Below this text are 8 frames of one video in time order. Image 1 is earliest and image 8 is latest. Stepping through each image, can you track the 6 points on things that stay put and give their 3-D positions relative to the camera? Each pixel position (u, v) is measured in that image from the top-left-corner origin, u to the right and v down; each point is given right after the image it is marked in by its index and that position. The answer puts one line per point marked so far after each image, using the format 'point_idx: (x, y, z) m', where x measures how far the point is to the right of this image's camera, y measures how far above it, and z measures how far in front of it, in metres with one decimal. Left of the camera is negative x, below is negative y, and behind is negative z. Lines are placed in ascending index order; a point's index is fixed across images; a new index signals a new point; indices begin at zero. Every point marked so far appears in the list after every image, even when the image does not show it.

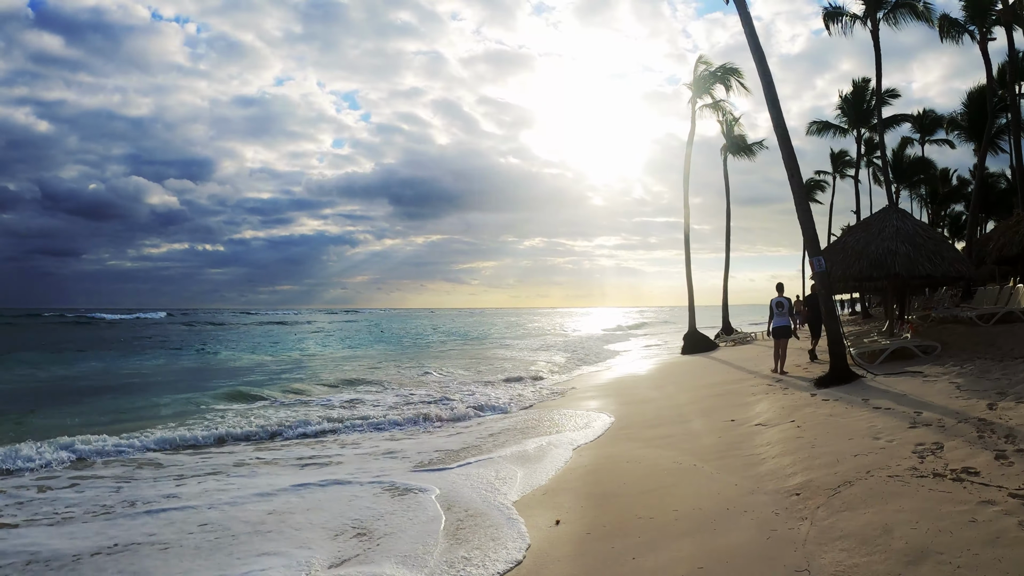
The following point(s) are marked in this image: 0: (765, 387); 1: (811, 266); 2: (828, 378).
0: (+4.7, -1.8, +9.7) m
1: (+5.4, +0.4, +9.3) m
2: (+5.5, -1.6, +9.1) m
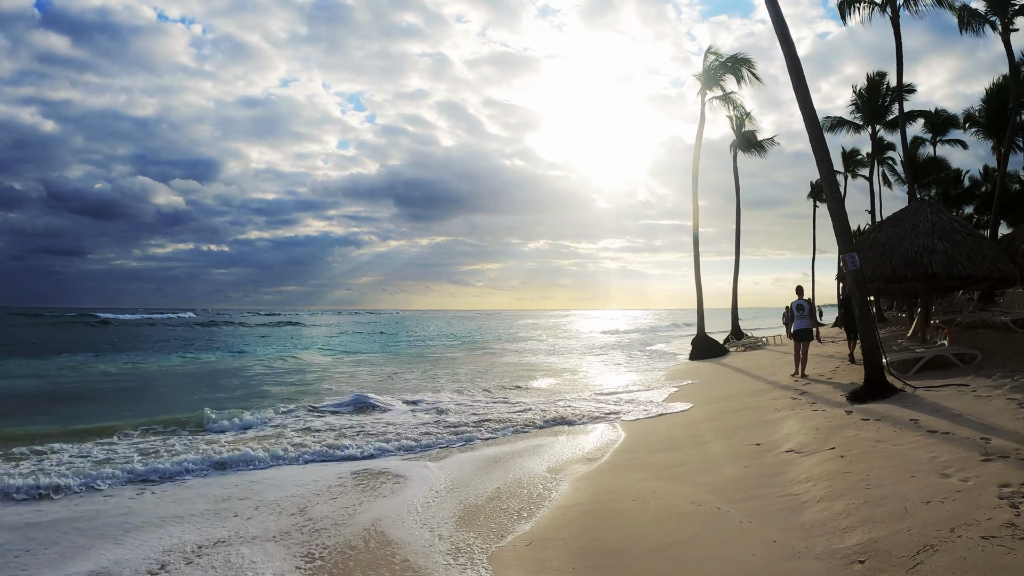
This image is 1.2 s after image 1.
0: (+4.5, -1.8, +8.5) m
1: (+5.2, +0.4, +8.2) m
2: (+5.3, -1.6, +7.9) m
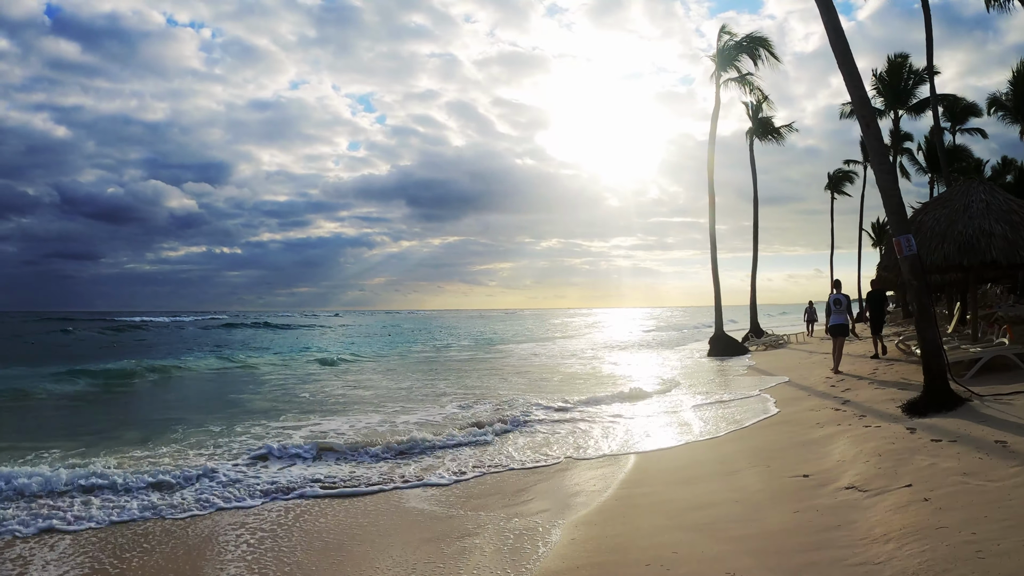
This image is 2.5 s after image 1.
0: (+4.3, -1.7, +7.1) m
1: (+5.0, +0.5, +6.8) m
2: (+5.2, -1.5, +6.6) m
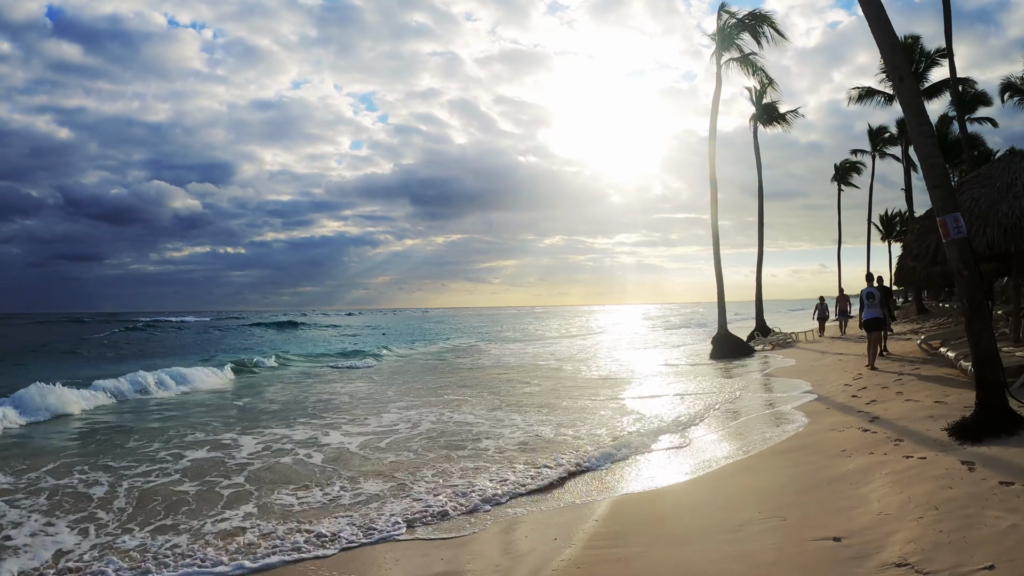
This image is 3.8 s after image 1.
0: (+3.8, -1.6, +5.8) m
1: (+4.5, +0.6, +5.5) m
2: (+4.7, -1.4, +5.3) m
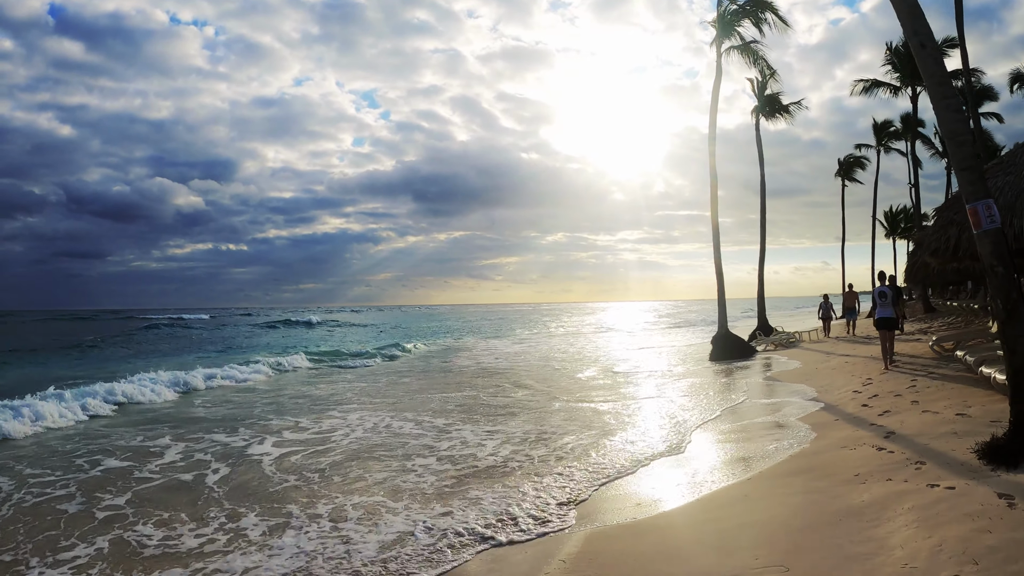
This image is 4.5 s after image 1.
0: (+3.5, -1.6, +5.1) m
1: (+4.2, +0.6, +4.7) m
2: (+4.3, -1.4, +4.5) m
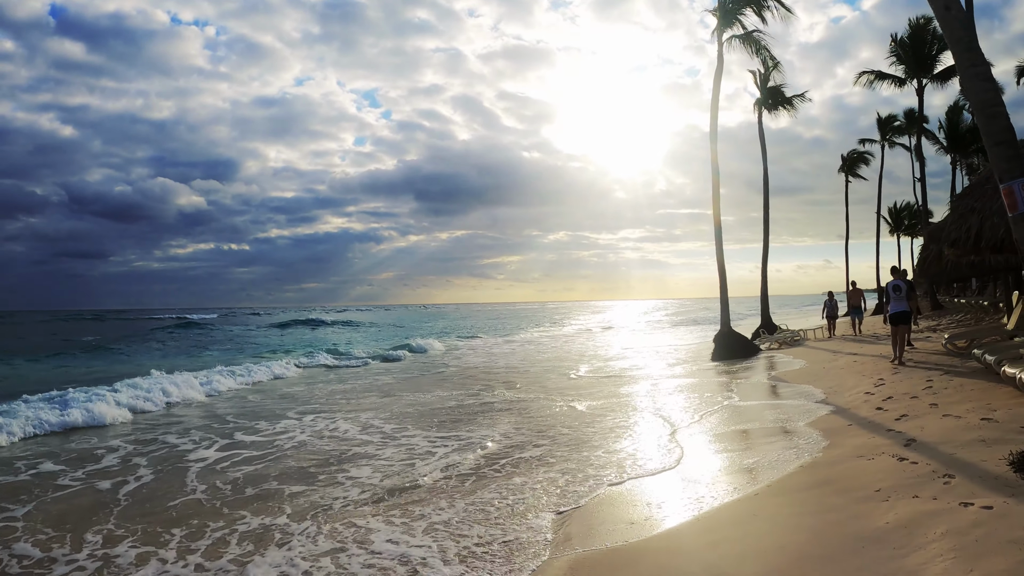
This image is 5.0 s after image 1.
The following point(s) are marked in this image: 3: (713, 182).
0: (+3.3, -1.6, +4.6) m
1: (+4.0, +0.7, +4.2) m
2: (+4.1, -1.3, +4.0) m
3: (+7.3, +3.8, +19.0) m
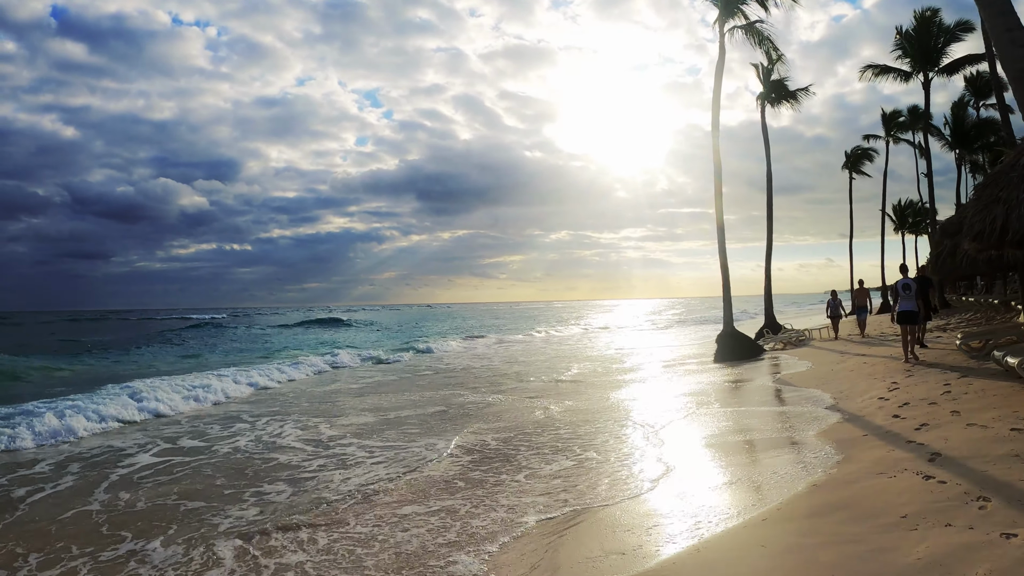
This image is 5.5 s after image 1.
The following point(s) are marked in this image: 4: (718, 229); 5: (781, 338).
0: (+3.2, -1.6, +4.1) m
1: (+3.8, +0.7, +3.7) m
2: (+4.0, -1.3, +3.5) m
3: (+7.2, +3.9, +18.4) m
4: (+6.8, +2.0, +17.2) m
5: (+8.7, -1.6, +16.9) m
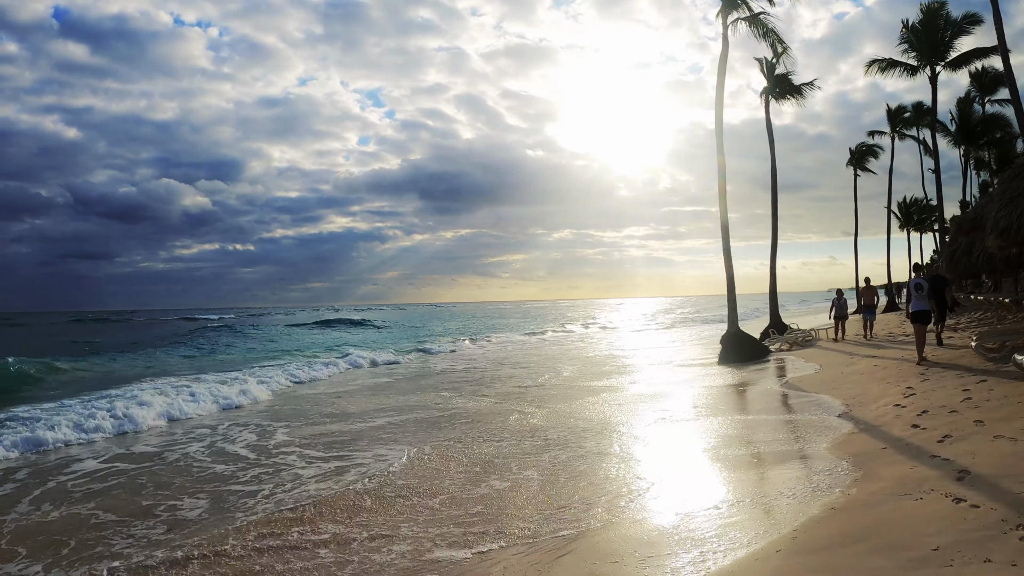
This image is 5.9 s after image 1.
0: (+3.0, -1.6, +3.6) m
1: (+3.7, +0.7, +3.2) m
2: (+3.8, -1.3, +3.1) m
3: (+7.1, +3.9, +18.0) m
4: (+6.7, +2.0, +16.8) m
5: (+8.6, -1.6, +16.5) m
